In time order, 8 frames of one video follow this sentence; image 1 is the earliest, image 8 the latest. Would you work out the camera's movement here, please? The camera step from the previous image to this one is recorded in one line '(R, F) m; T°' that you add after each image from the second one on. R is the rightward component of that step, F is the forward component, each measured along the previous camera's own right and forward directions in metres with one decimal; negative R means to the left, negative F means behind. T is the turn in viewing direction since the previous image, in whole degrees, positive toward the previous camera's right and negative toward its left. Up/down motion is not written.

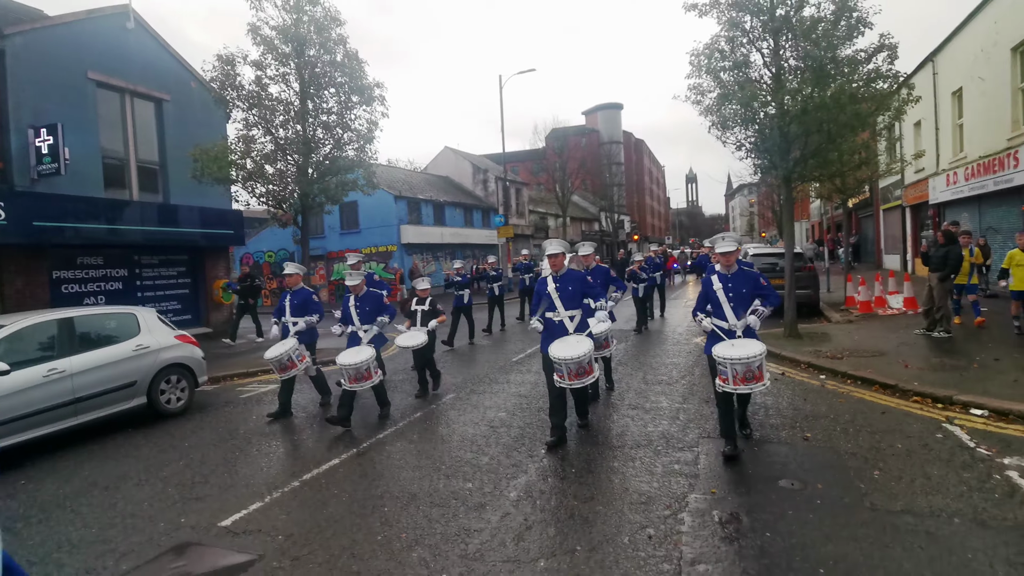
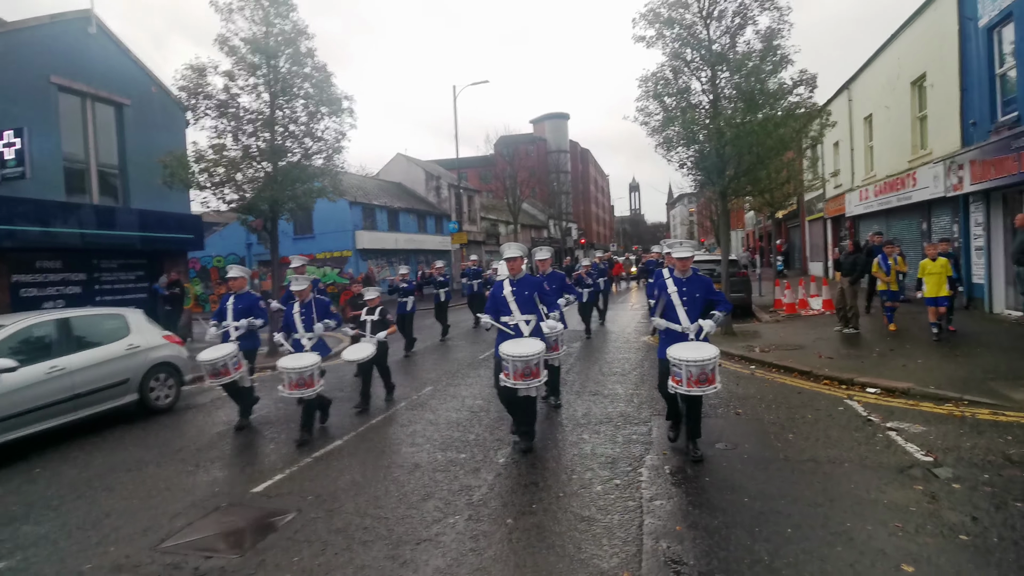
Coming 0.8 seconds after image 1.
(-0.4, -0.9) m; +5°
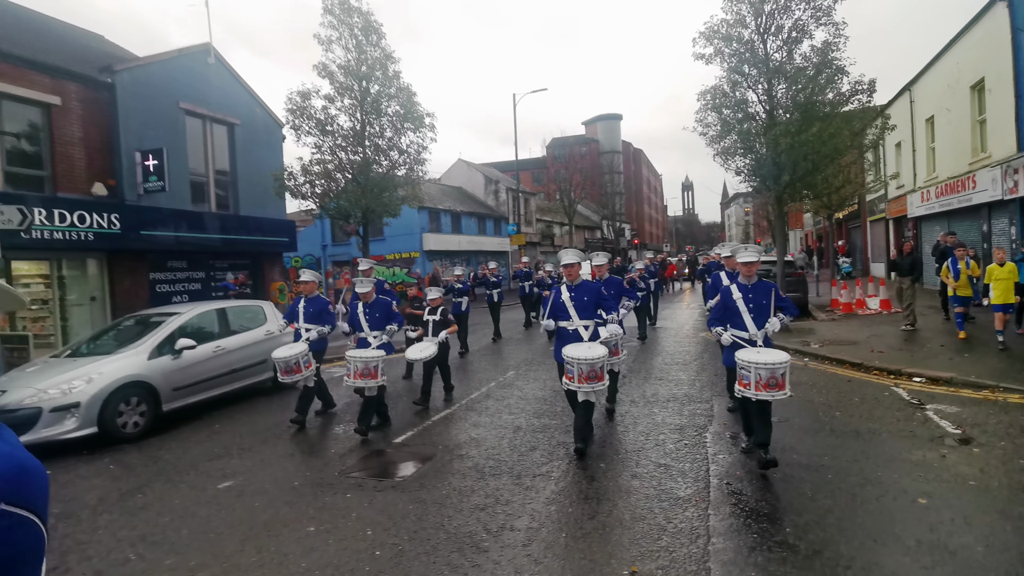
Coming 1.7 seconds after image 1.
(-0.4, -1.3) m; -5°
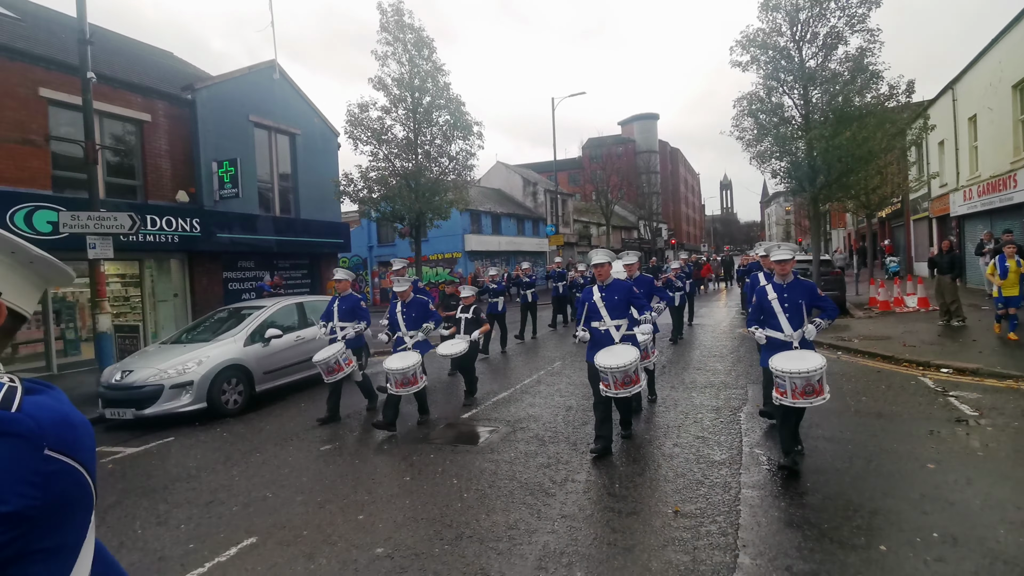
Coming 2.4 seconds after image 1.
(-0.2, -0.9) m; -3°
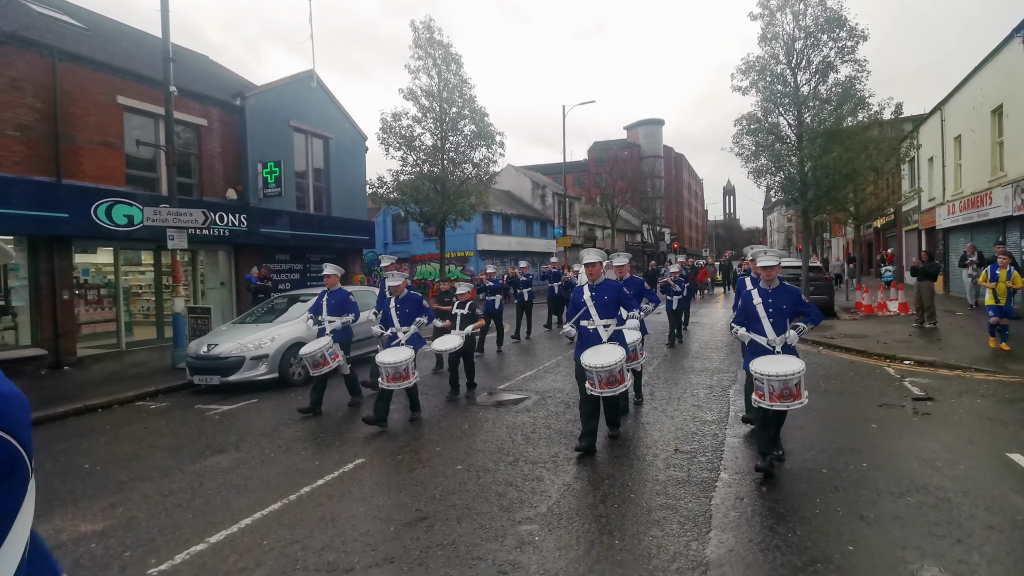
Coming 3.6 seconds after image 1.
(-0.5, -1.5) m; 0°
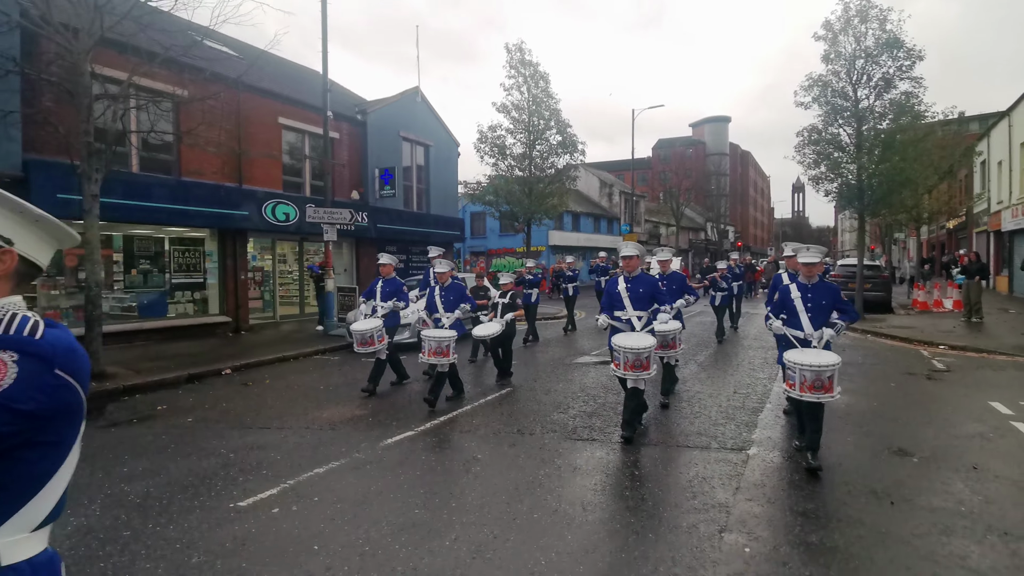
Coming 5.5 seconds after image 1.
(-0.7, -2.5) m; -6°
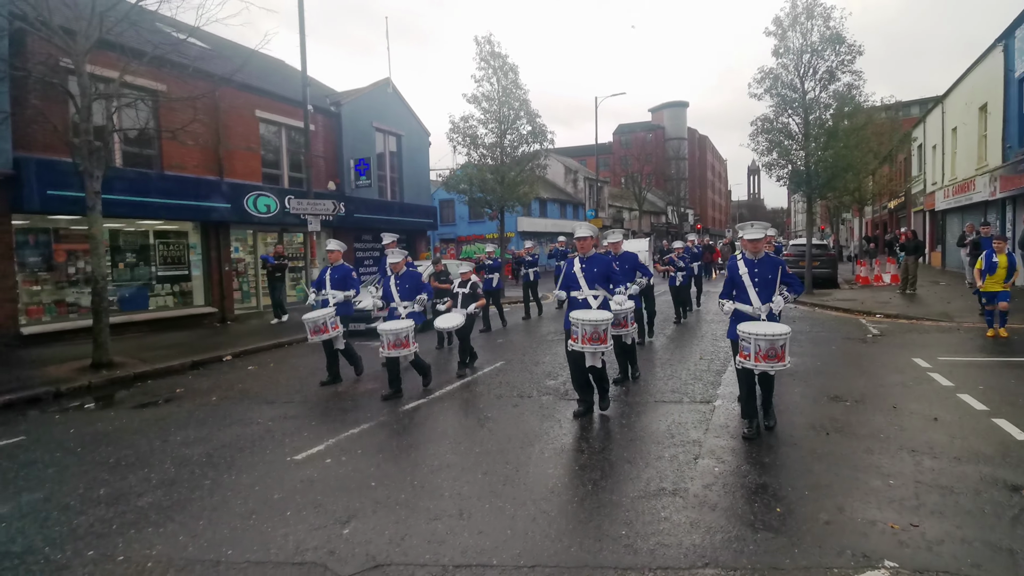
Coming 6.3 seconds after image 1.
(-0.4, -0.8) m; +4°
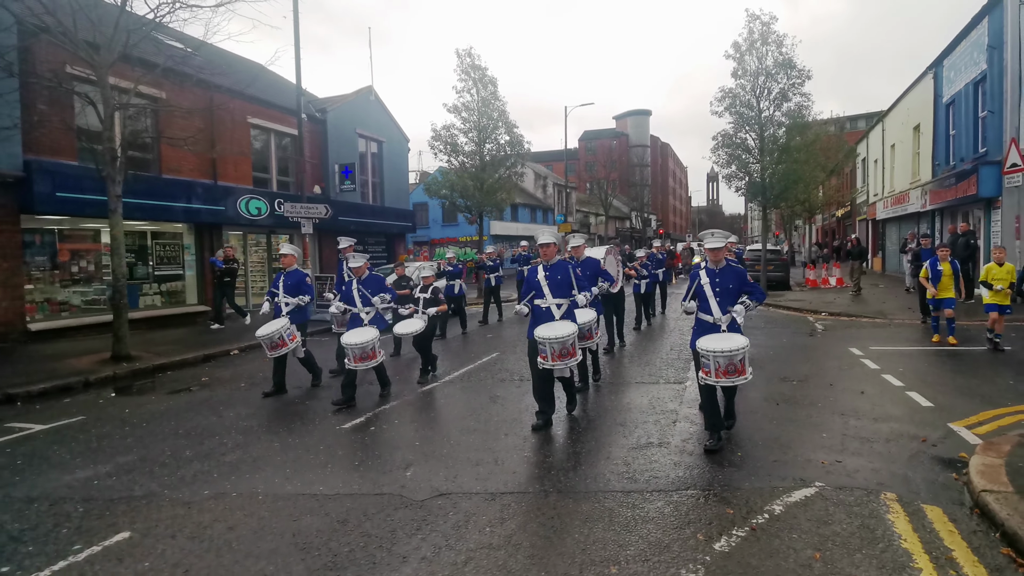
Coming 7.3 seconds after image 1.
(-0.5, -1.1) m; +4°
